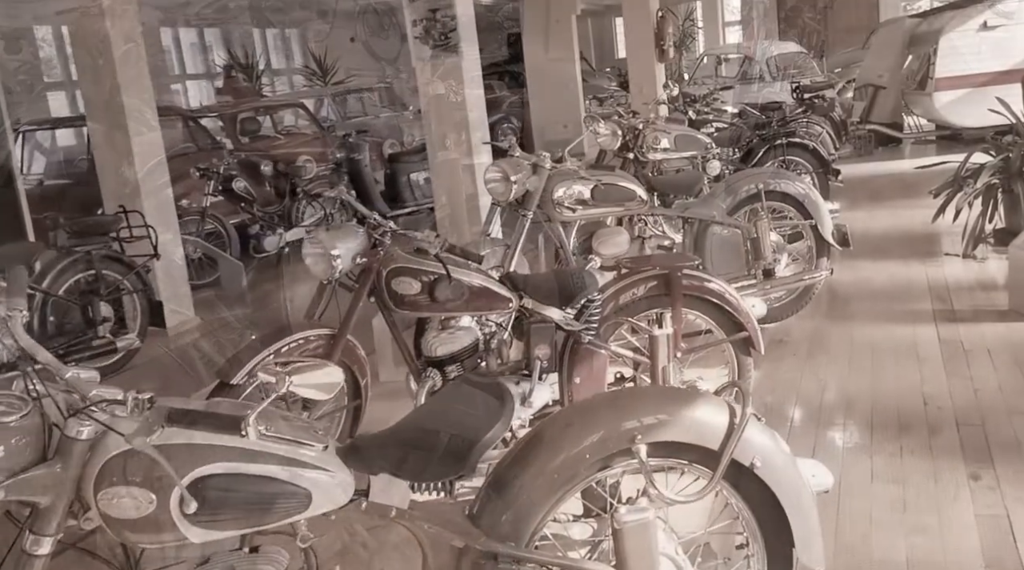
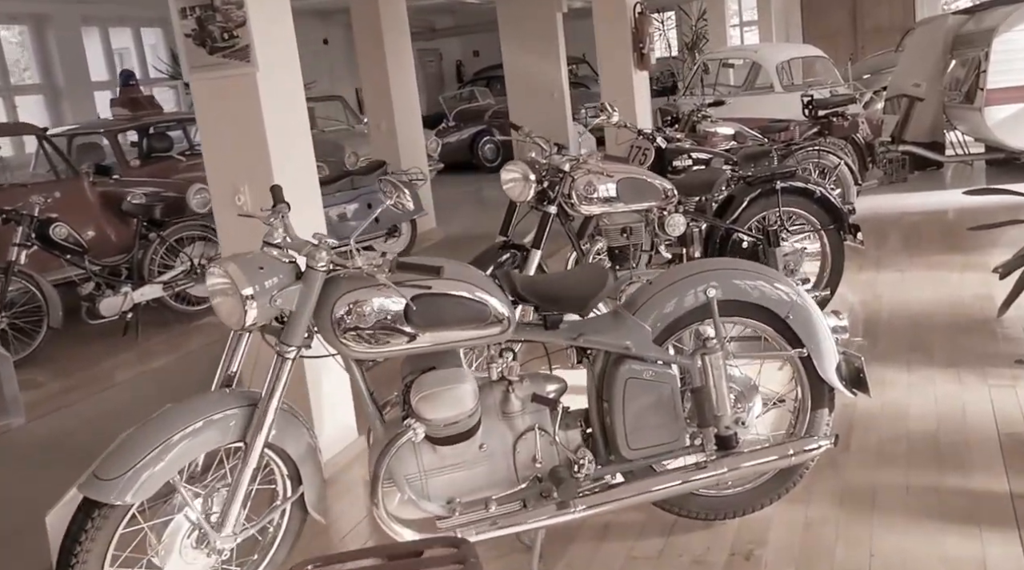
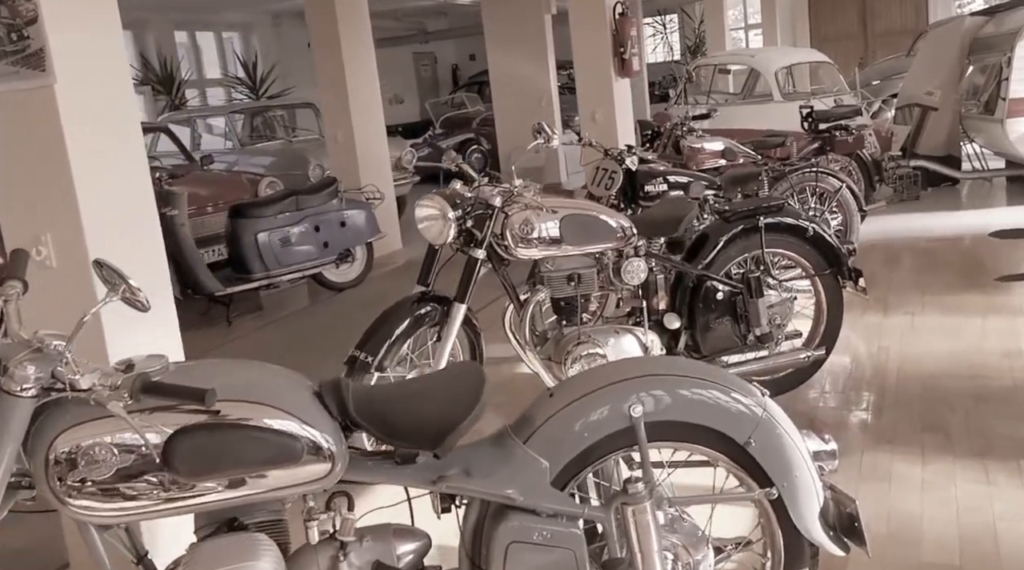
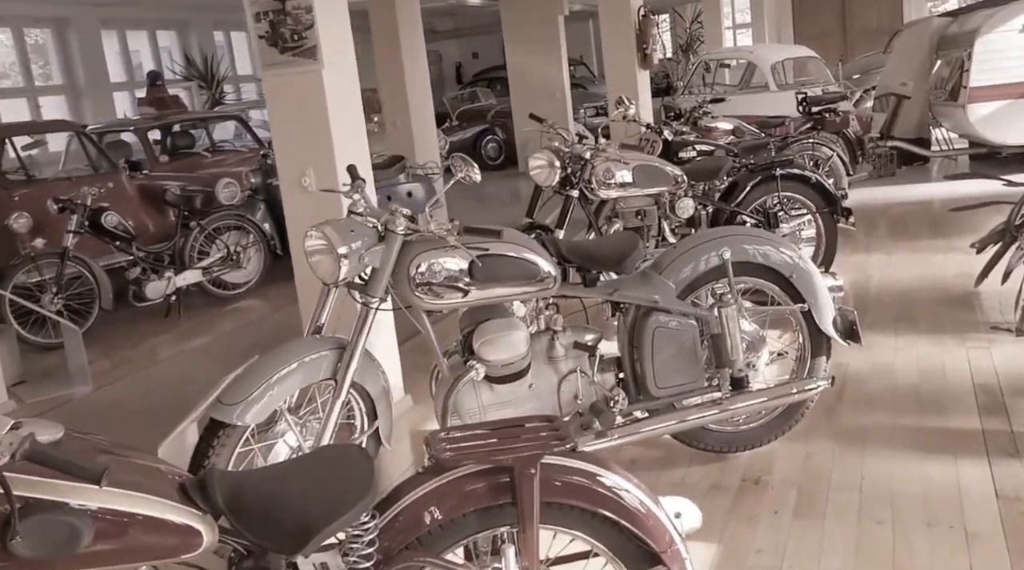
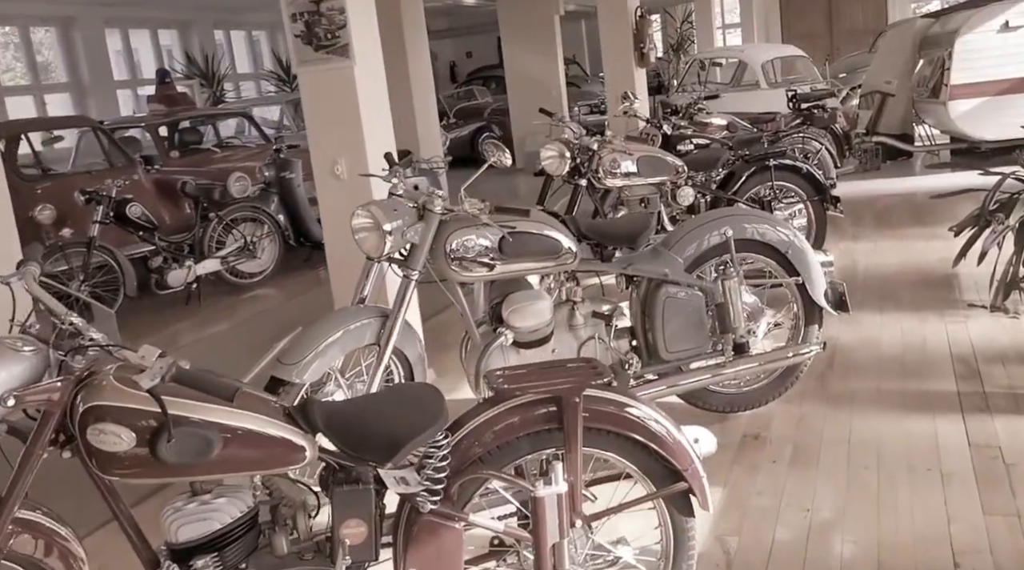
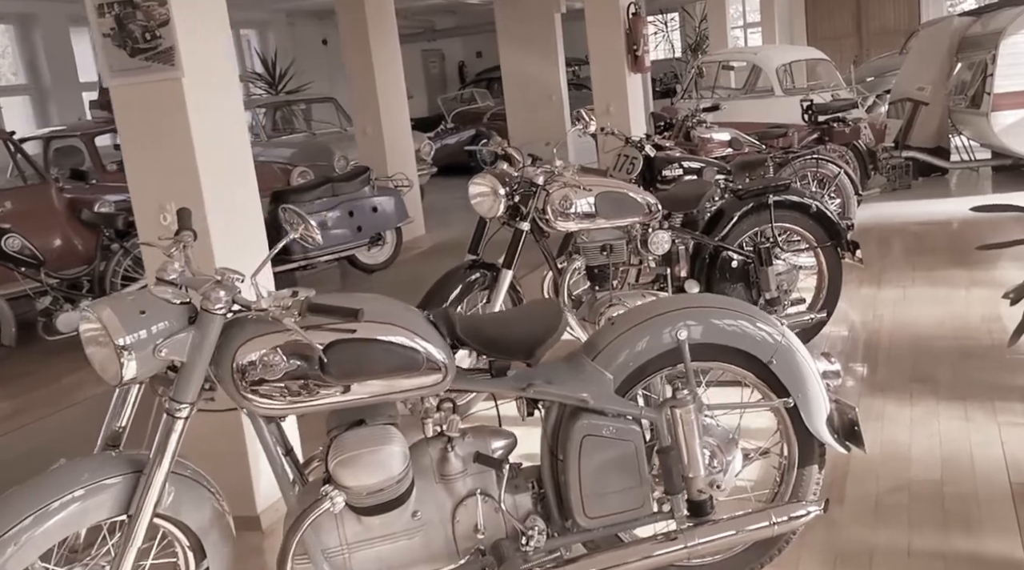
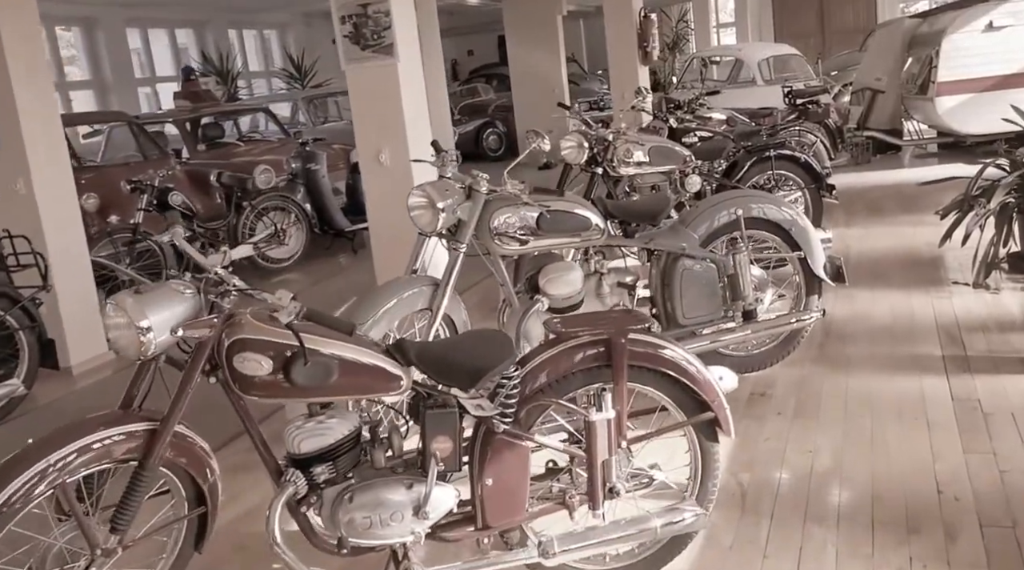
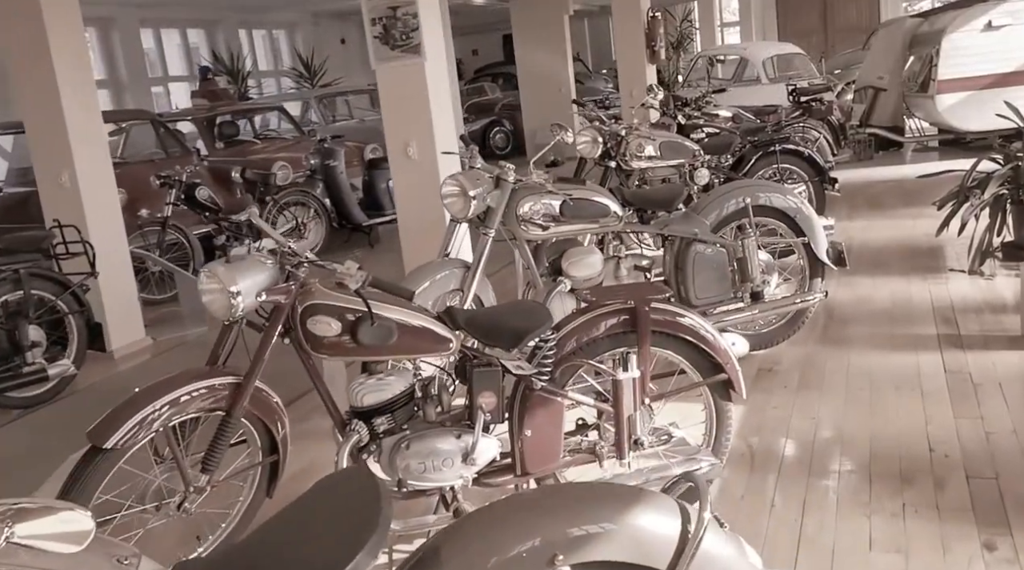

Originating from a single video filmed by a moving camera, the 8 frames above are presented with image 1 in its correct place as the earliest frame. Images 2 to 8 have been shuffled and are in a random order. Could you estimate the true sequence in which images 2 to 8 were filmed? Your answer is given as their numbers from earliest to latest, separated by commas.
8, 7, 5, 4, 2, 6, 3
